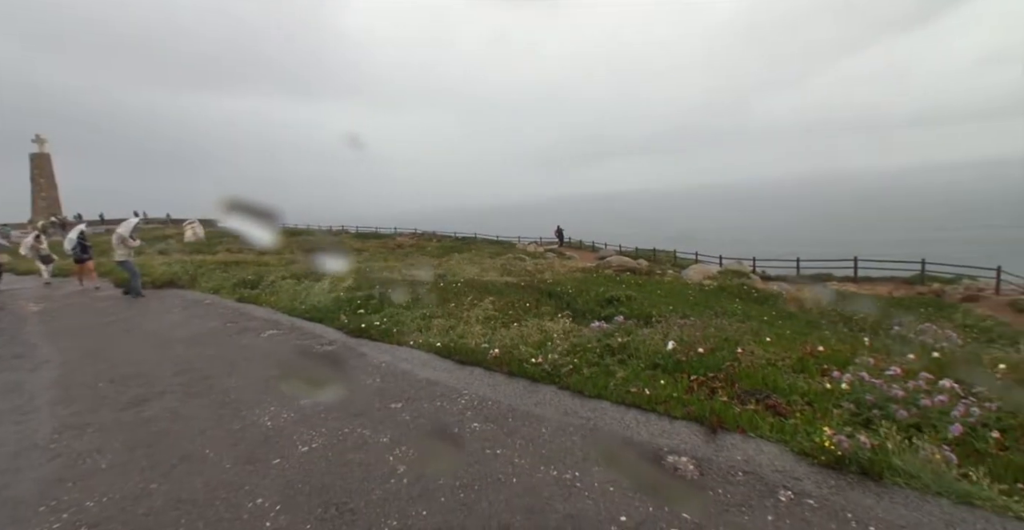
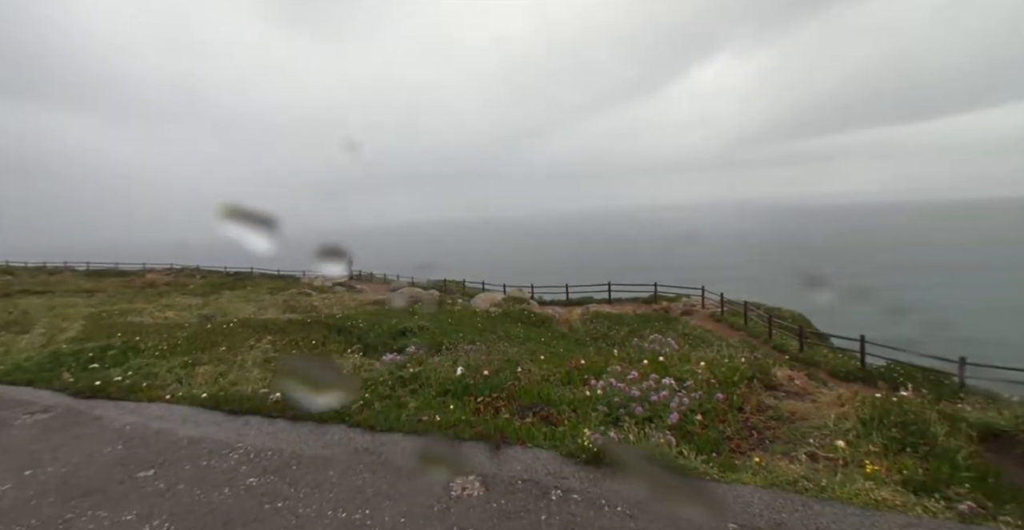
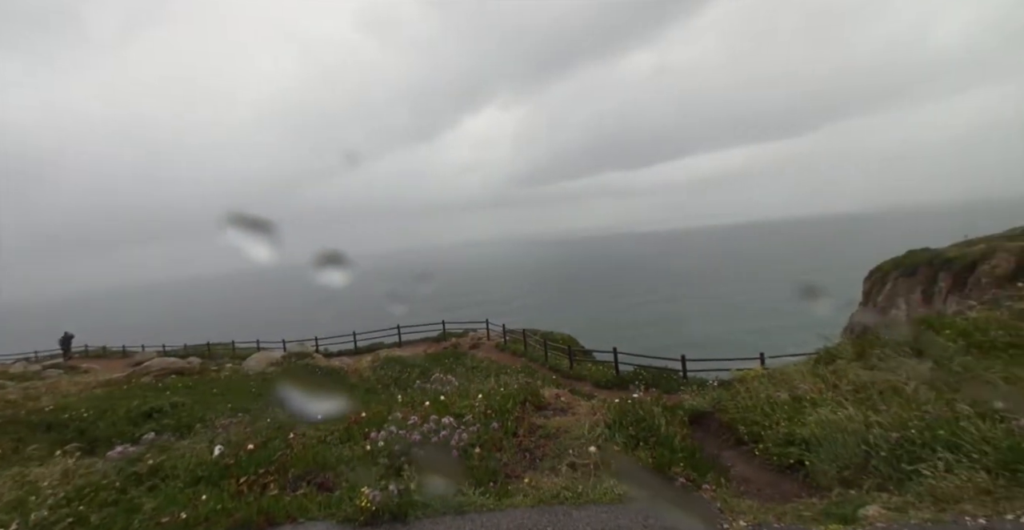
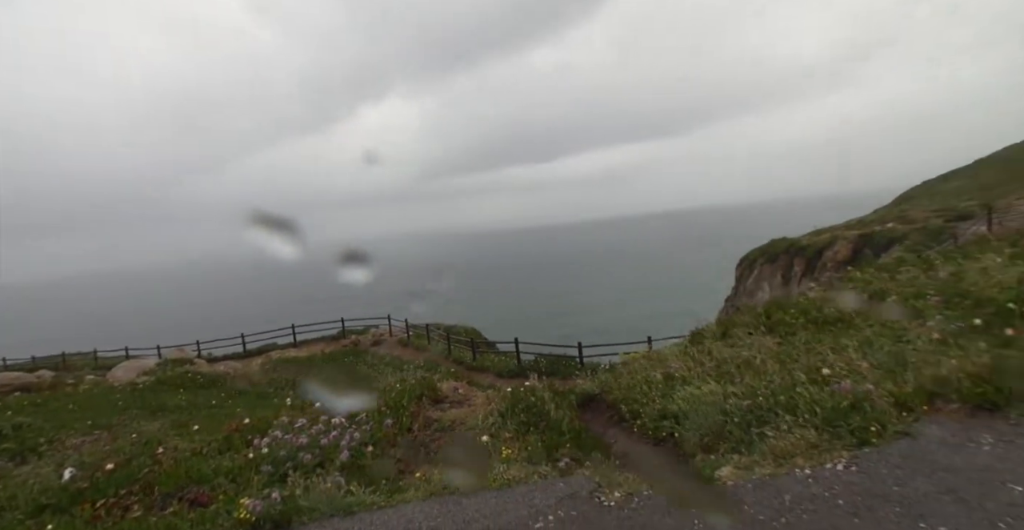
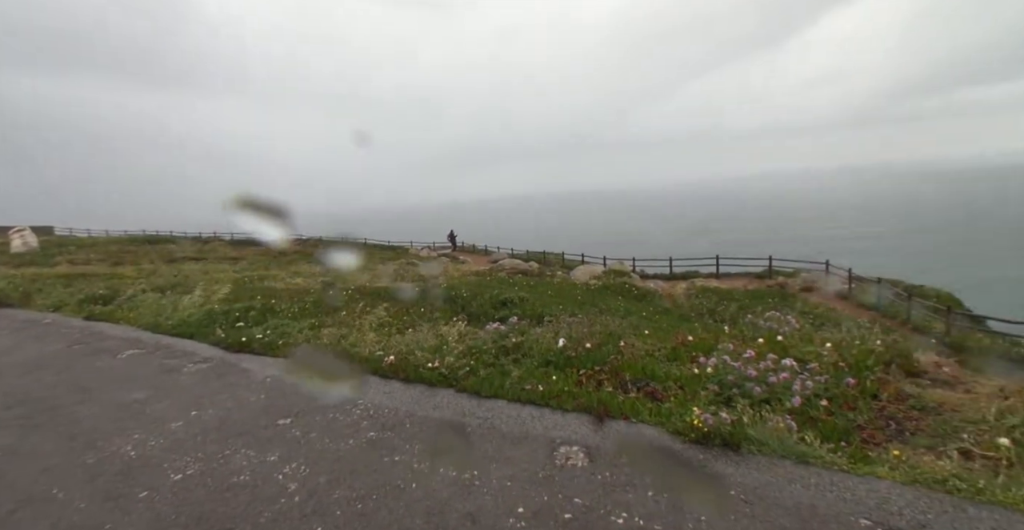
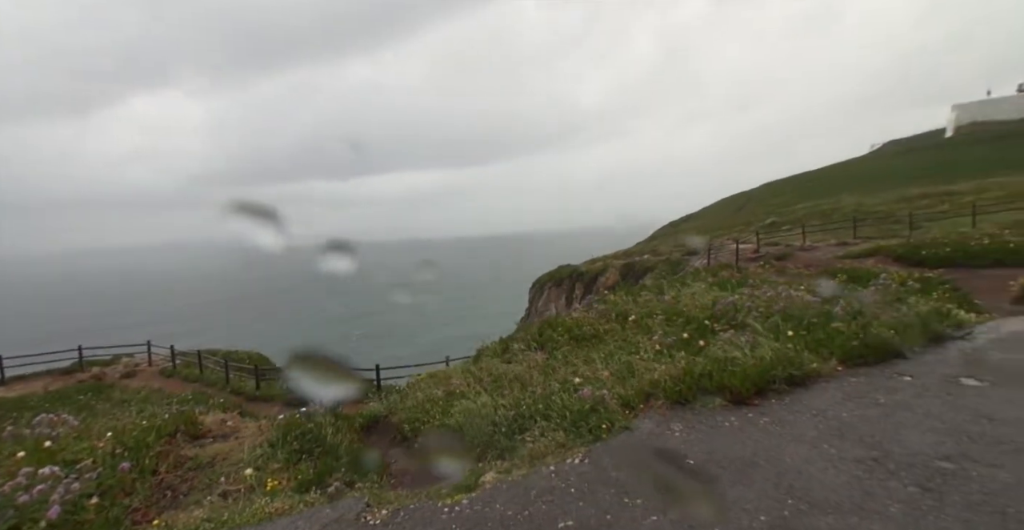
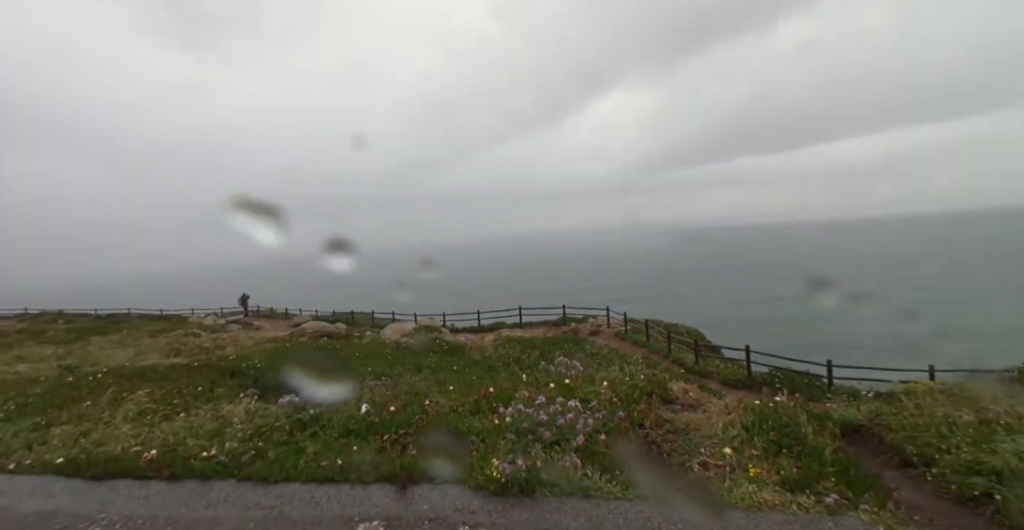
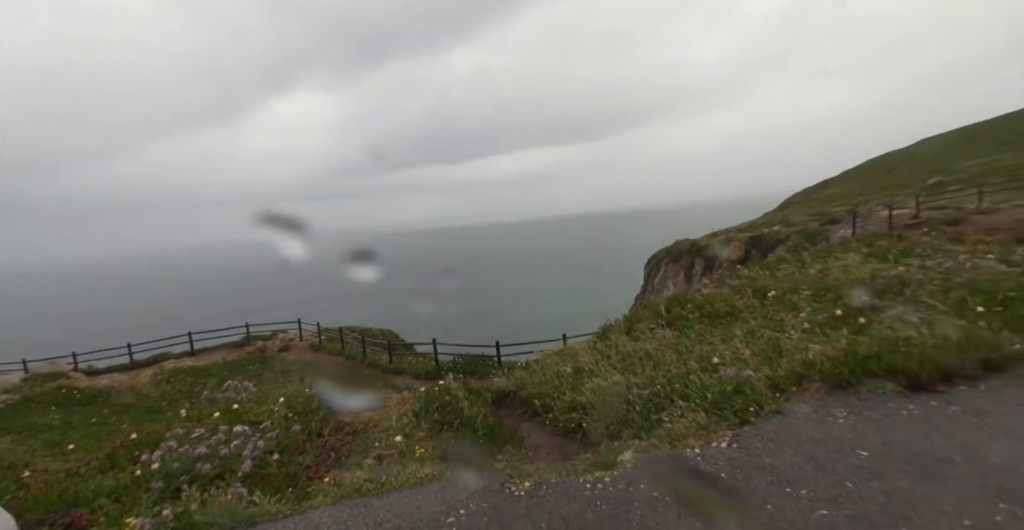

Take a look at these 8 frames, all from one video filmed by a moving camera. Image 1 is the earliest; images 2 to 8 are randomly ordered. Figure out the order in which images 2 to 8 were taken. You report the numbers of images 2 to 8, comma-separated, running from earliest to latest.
5, 2, 7, 3, 4, 8, 6
